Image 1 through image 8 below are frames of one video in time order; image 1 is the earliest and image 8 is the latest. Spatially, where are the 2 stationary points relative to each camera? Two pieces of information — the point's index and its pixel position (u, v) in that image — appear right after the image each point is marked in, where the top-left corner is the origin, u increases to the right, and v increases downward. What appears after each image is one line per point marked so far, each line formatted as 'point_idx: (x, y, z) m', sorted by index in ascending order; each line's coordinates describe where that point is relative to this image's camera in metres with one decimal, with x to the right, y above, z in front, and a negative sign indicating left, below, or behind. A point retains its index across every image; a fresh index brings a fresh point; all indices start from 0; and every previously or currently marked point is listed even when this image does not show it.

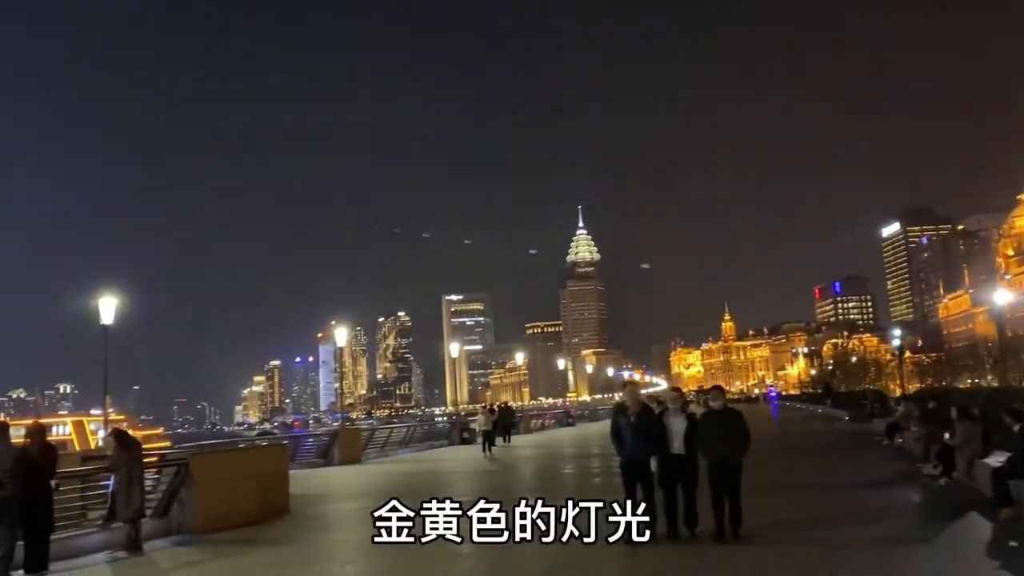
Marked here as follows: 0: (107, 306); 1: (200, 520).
0: (-8.8, -0.4, +19.1) m
1: (-4.4, -3.3, +12.3) m
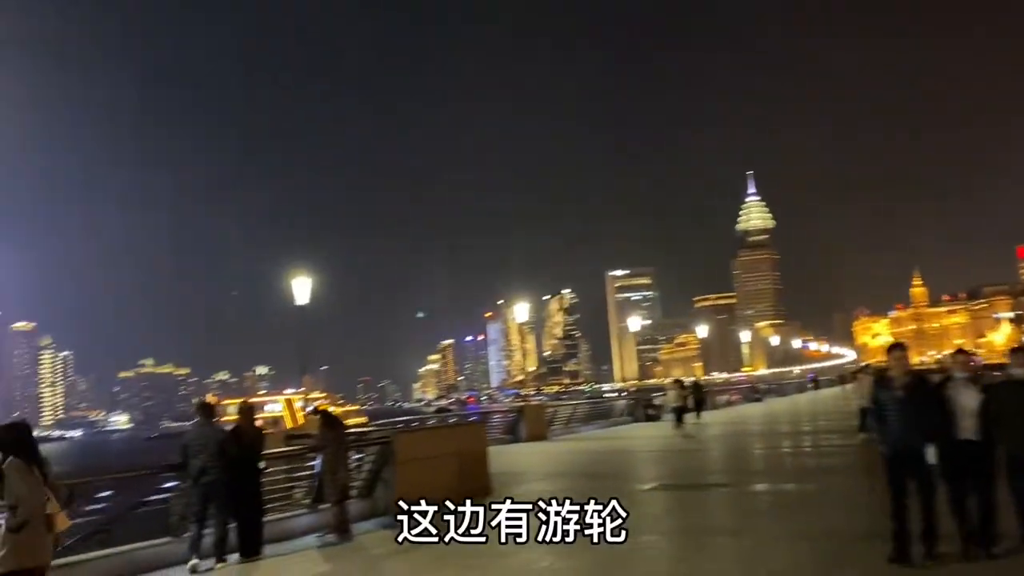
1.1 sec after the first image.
0: (-4.7, +0.1, +19.3) m
1: (-1.5, -2.9, +11.9) m
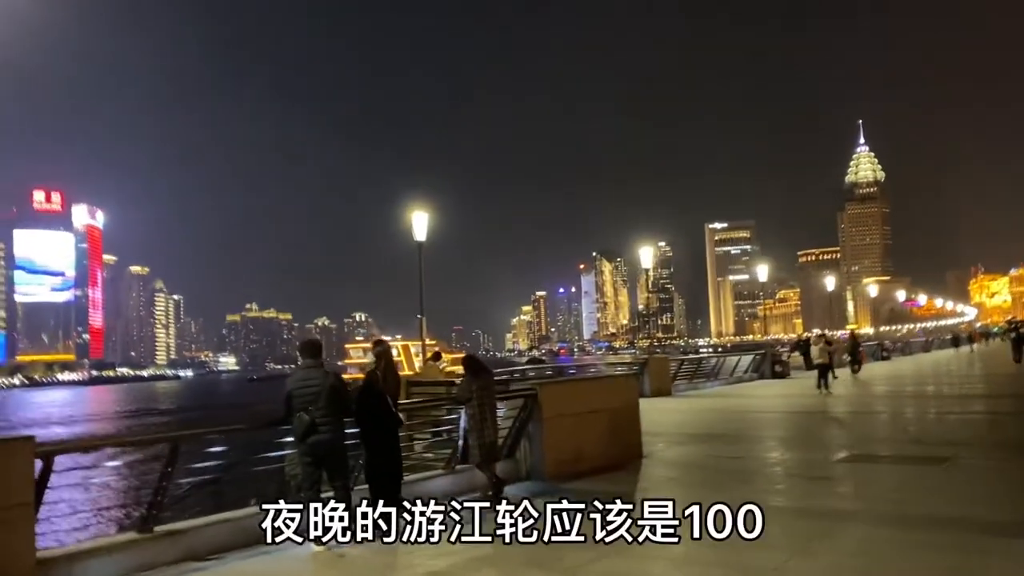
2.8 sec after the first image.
0: (-1.9, +1.4, +17.6) m
1: (+0.4, -2.1, +10.1) m
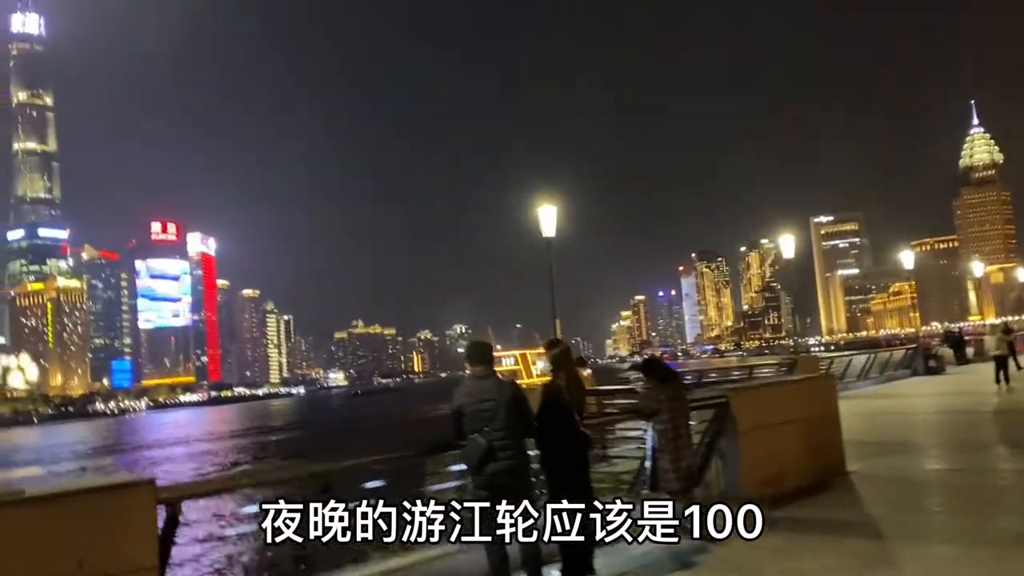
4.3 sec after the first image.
0: (+0.7, +1.4, +16.2) m
1: (+2.3, -1.9, +8.4) m
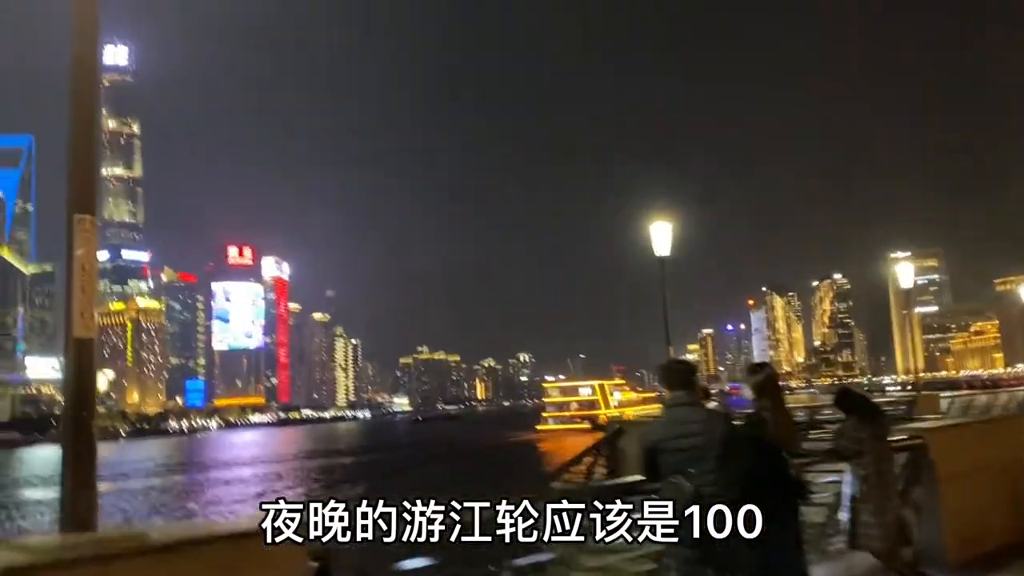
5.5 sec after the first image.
0: (+2.6, +0.9, +15.0) m
1: (+3.6, -2.1, +7.1) m
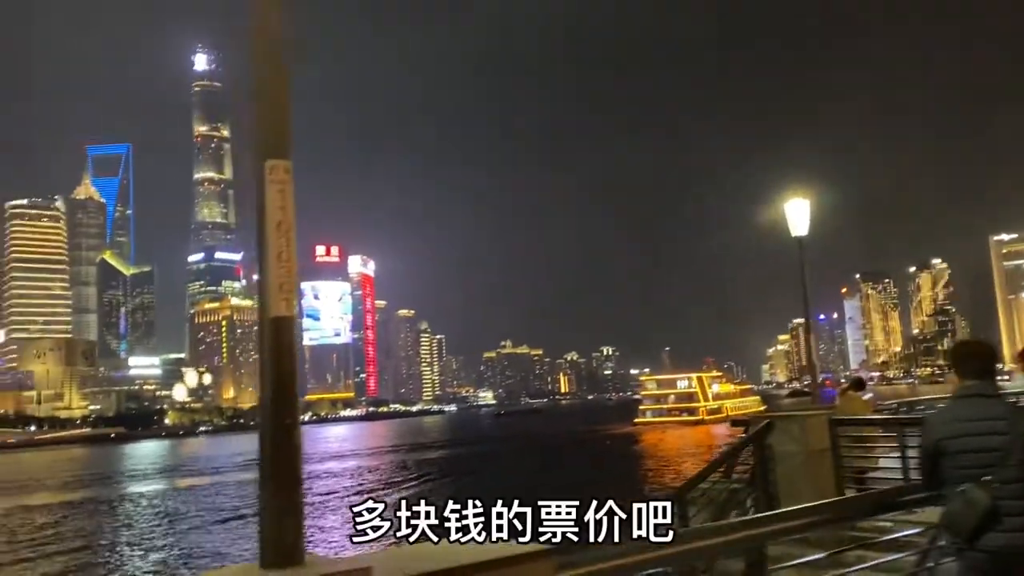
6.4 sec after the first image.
0: (+4.6, +1.2, +13.9) m
1: (+4.8, -1.9, +5.9) m
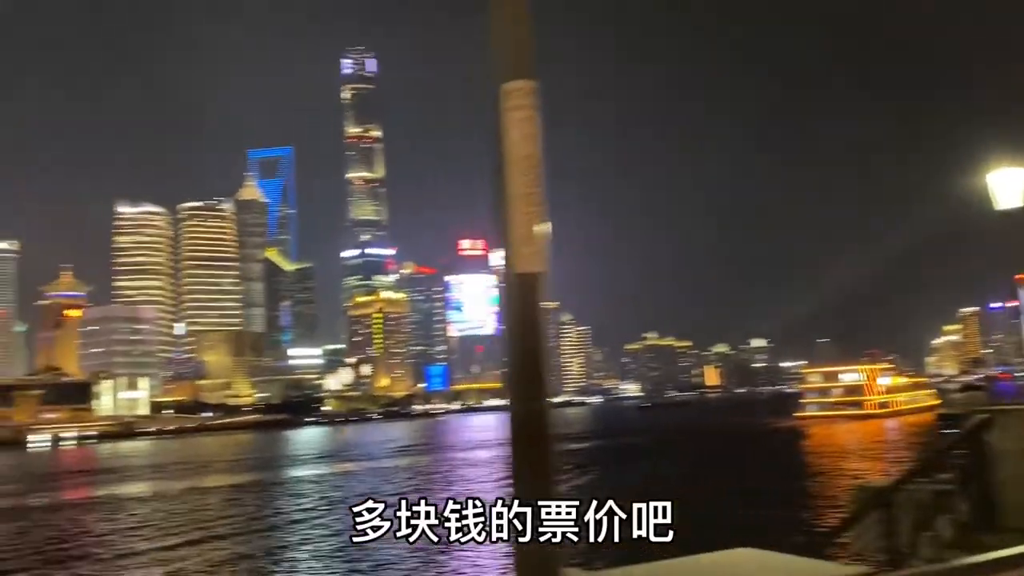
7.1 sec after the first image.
0: (+7.0, +1.5, +12.4) m
1: (+6.0, -1.6, +4.5) m
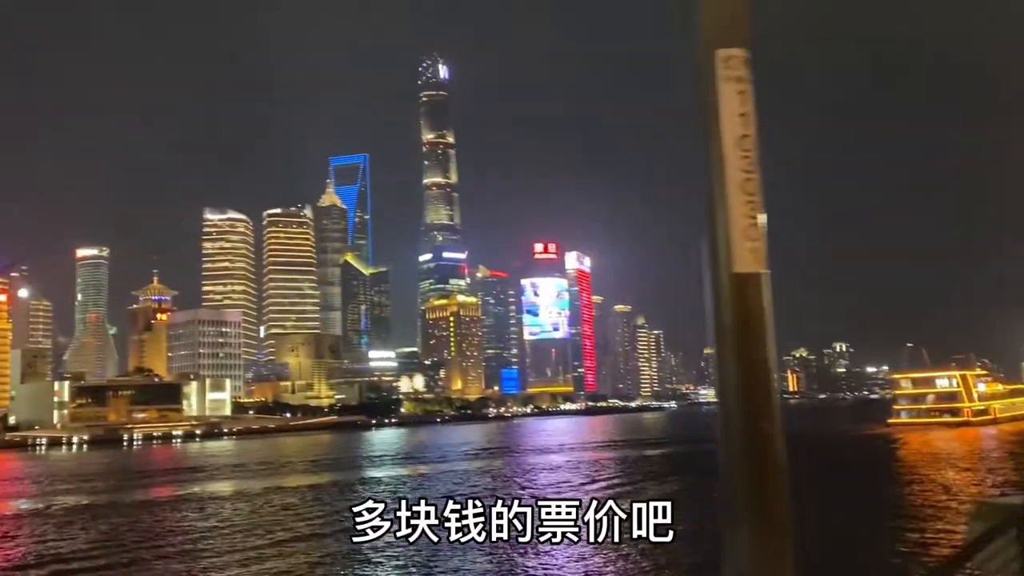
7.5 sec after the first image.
0: (+8.2, +1.5, +11.3) m
1: (+6.5, -1.6, +3.5) m
